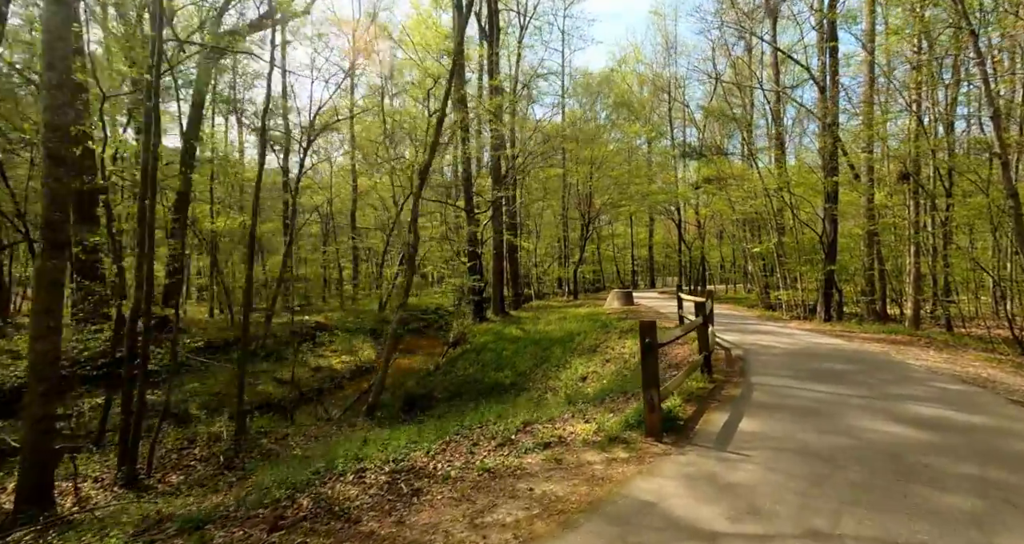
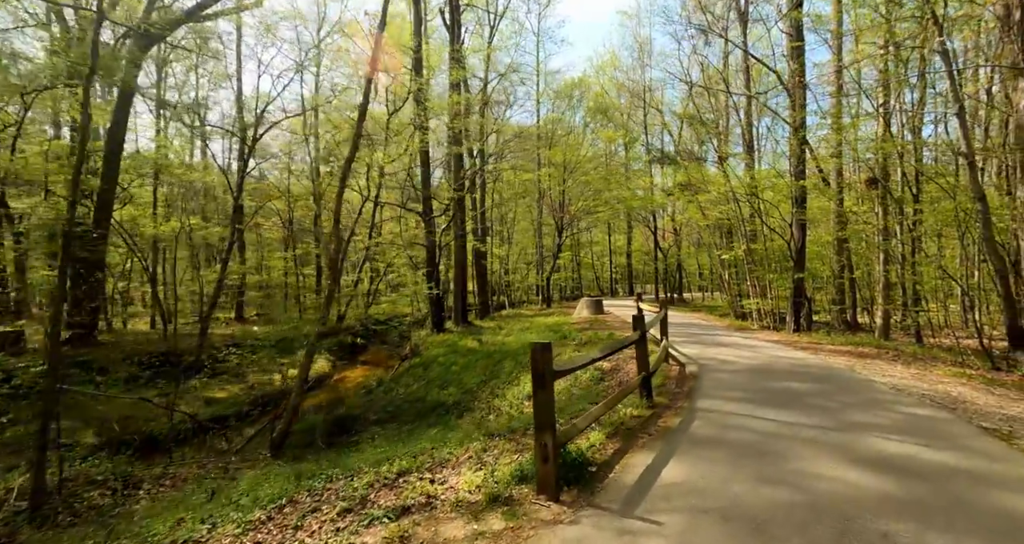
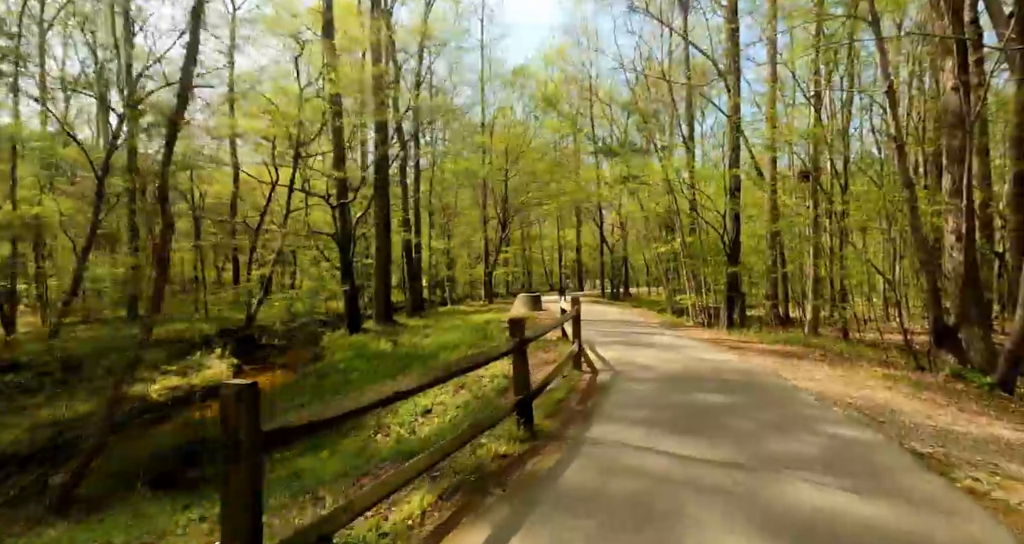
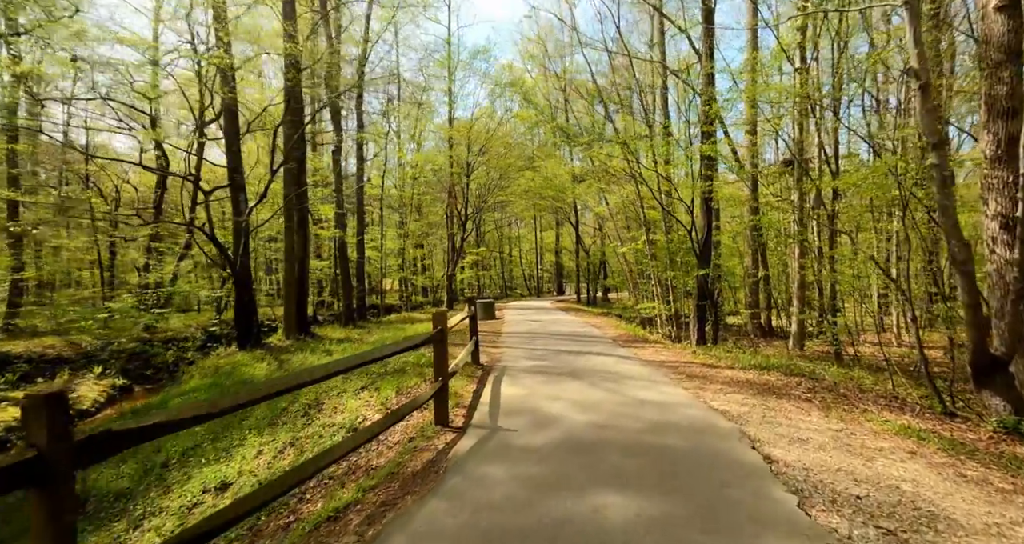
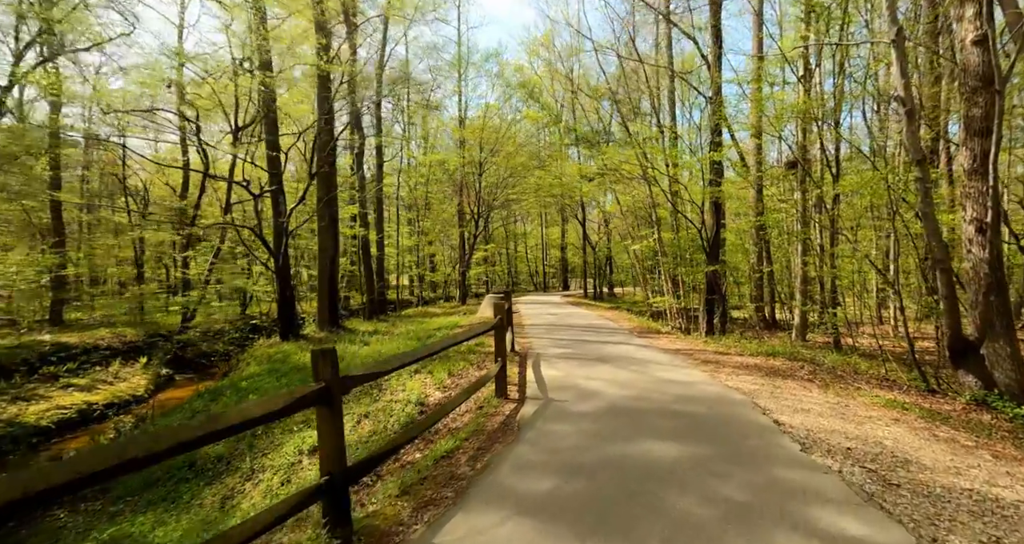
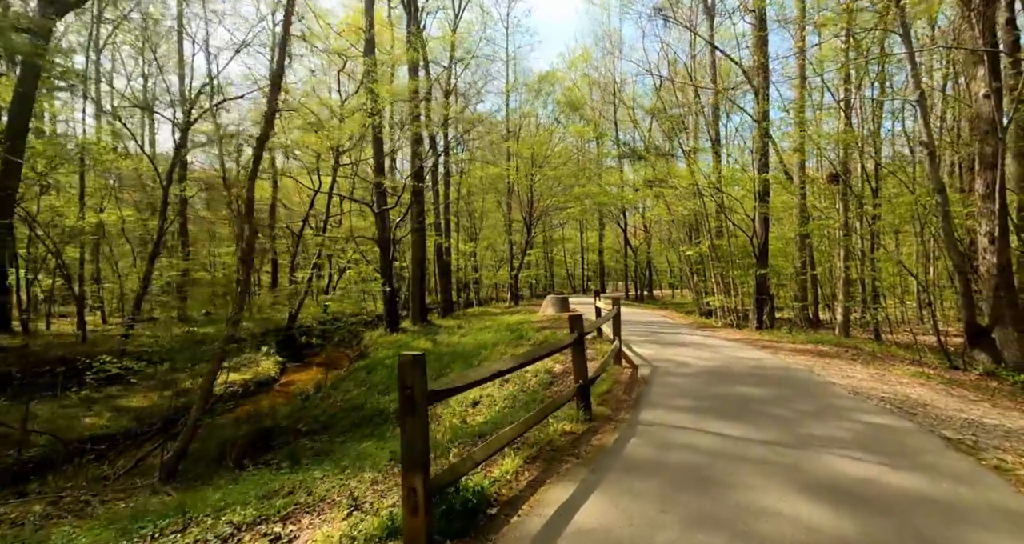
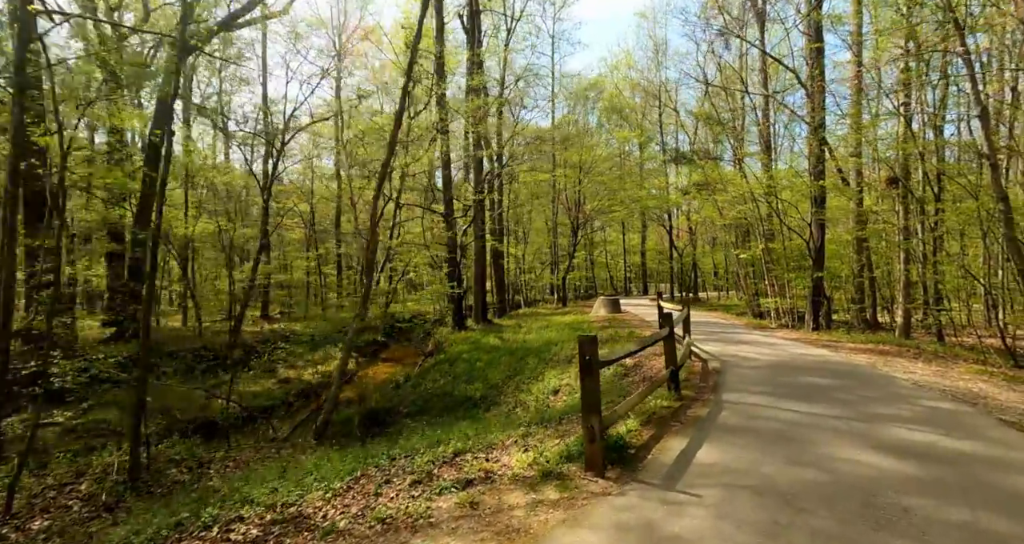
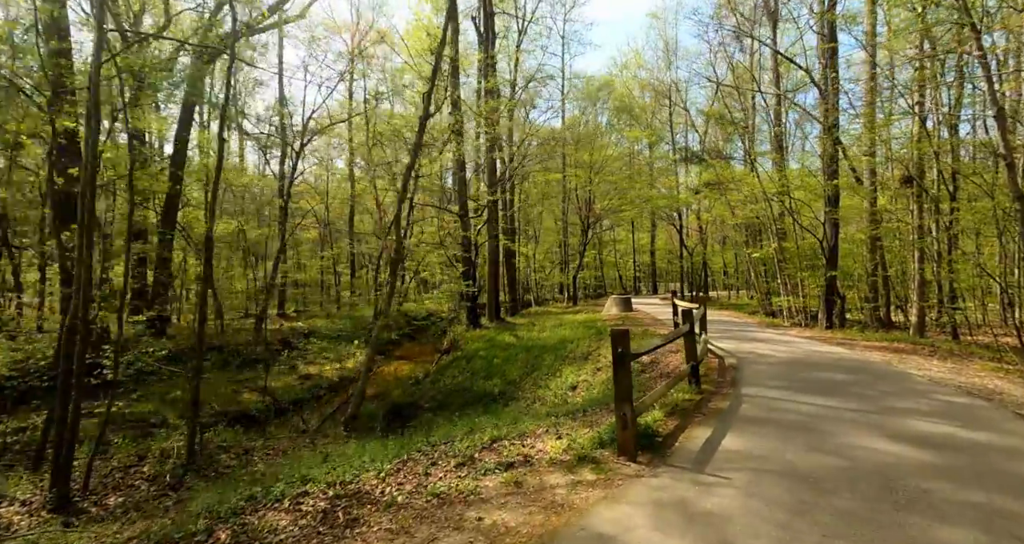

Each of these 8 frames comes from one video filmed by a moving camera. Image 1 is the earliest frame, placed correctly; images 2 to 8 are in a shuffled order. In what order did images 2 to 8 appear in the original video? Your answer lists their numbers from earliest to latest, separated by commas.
8, 7, 2, 6, 3, 5, 4
